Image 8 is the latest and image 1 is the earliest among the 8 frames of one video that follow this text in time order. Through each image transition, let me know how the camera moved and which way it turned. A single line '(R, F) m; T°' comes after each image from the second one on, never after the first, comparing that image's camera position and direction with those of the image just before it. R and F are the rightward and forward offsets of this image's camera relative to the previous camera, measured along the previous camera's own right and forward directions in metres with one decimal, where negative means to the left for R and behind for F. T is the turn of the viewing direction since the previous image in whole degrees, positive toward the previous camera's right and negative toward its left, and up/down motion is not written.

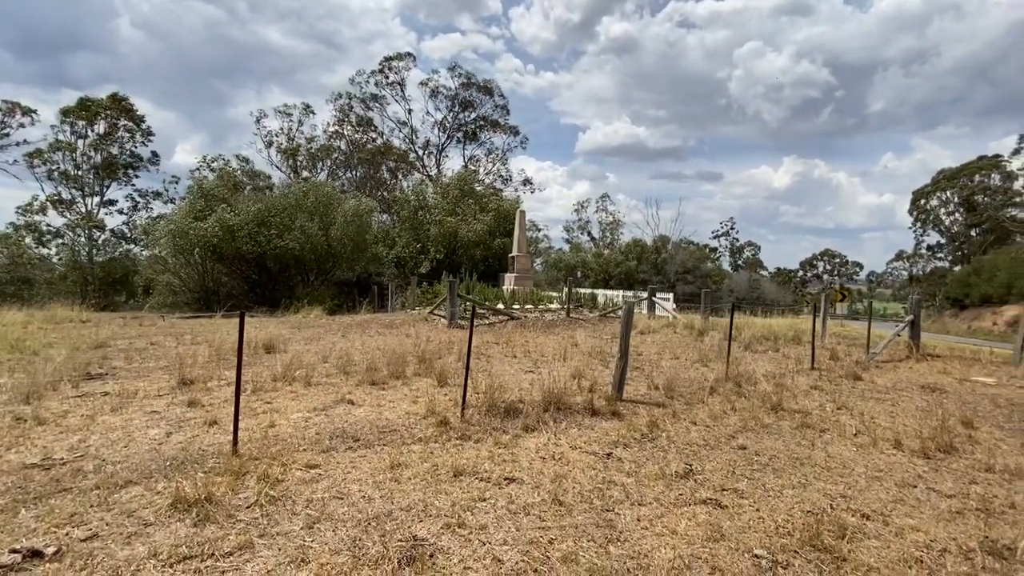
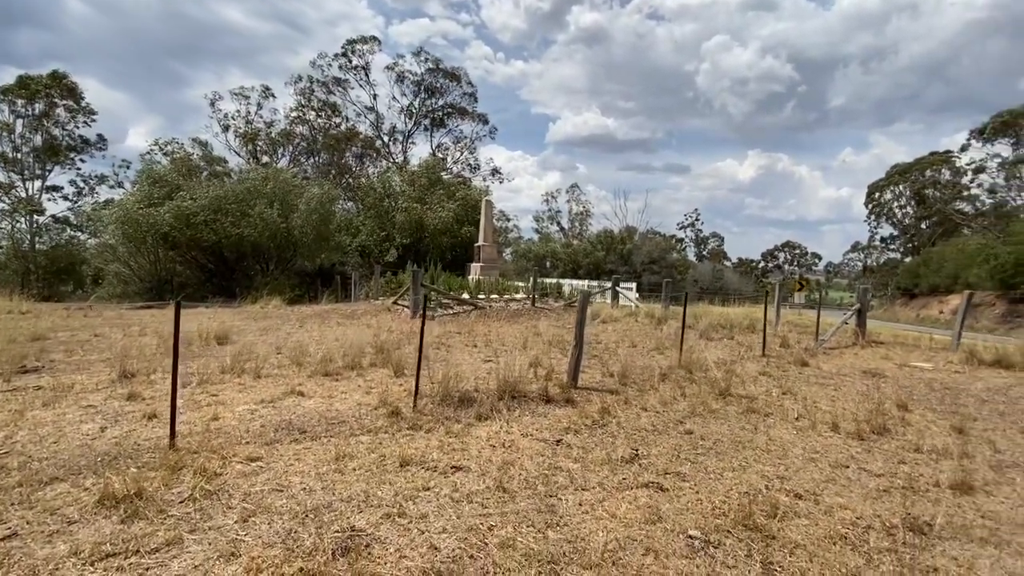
(+0.2, 0.0) m; +3°
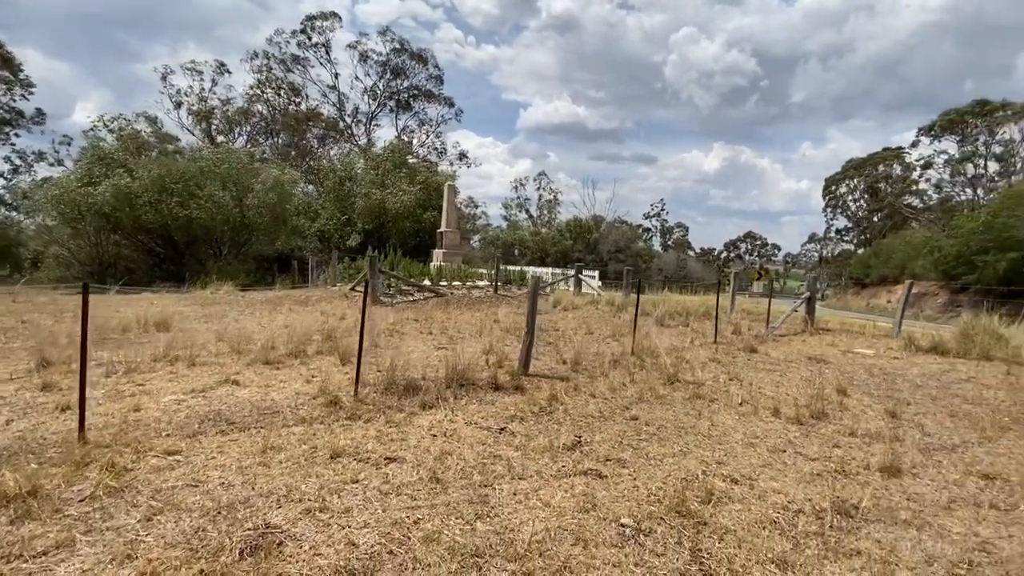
(+0.3, +0.1) m; +4°
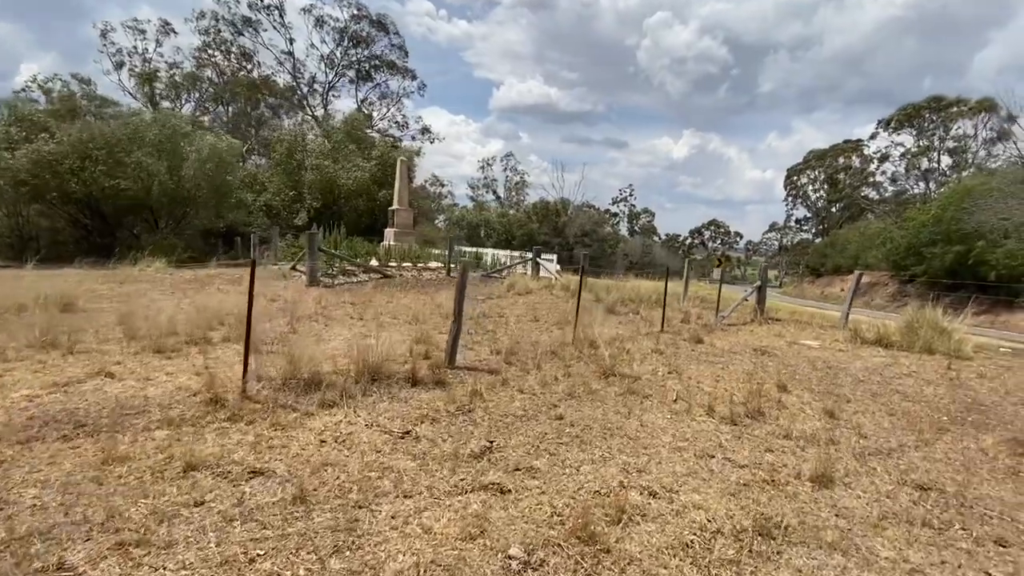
(+0.6, +0.6) m; +4°
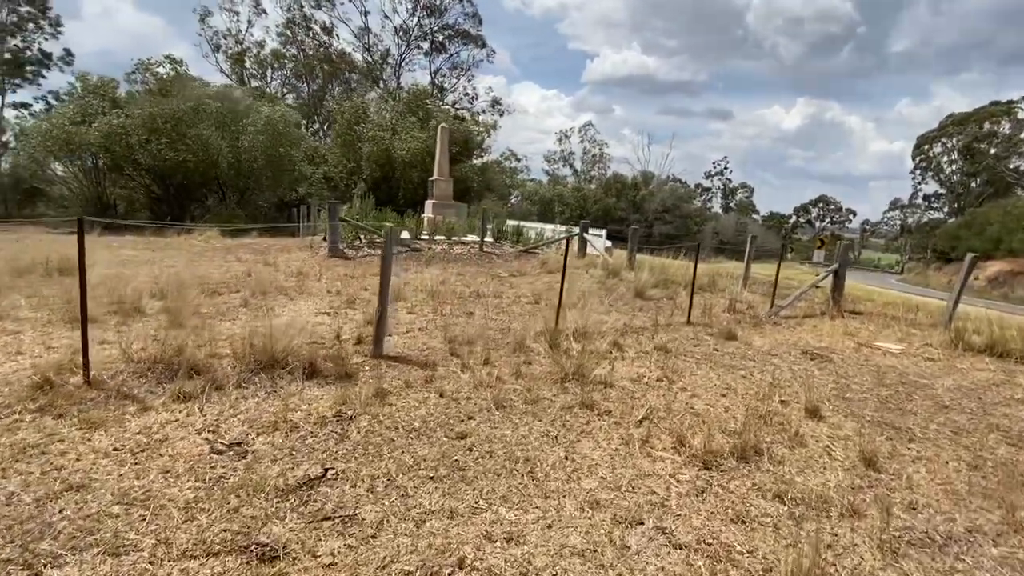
(+1.5, +1.5) m; -10°
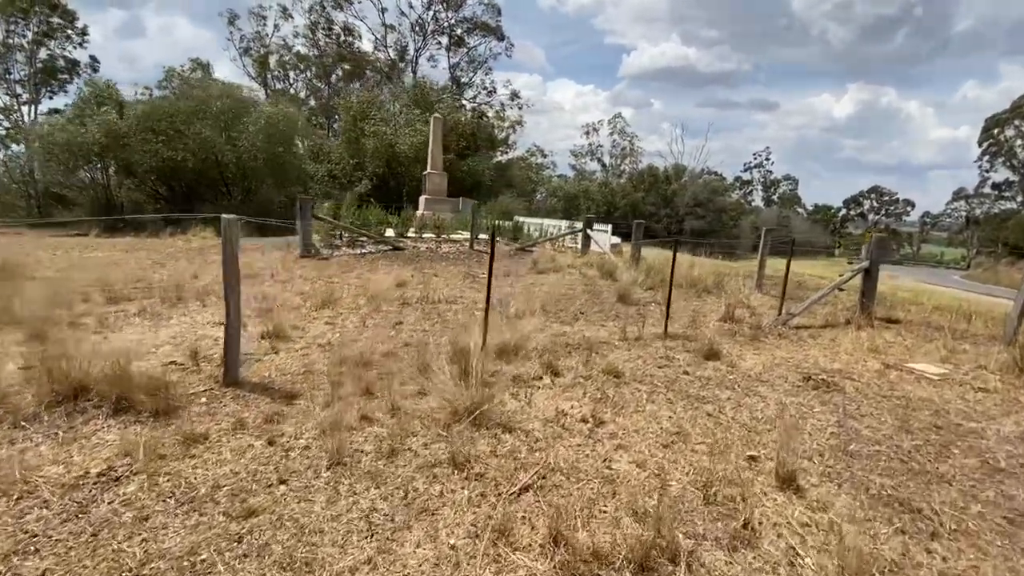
(+1.3, +1.3) m; -4°
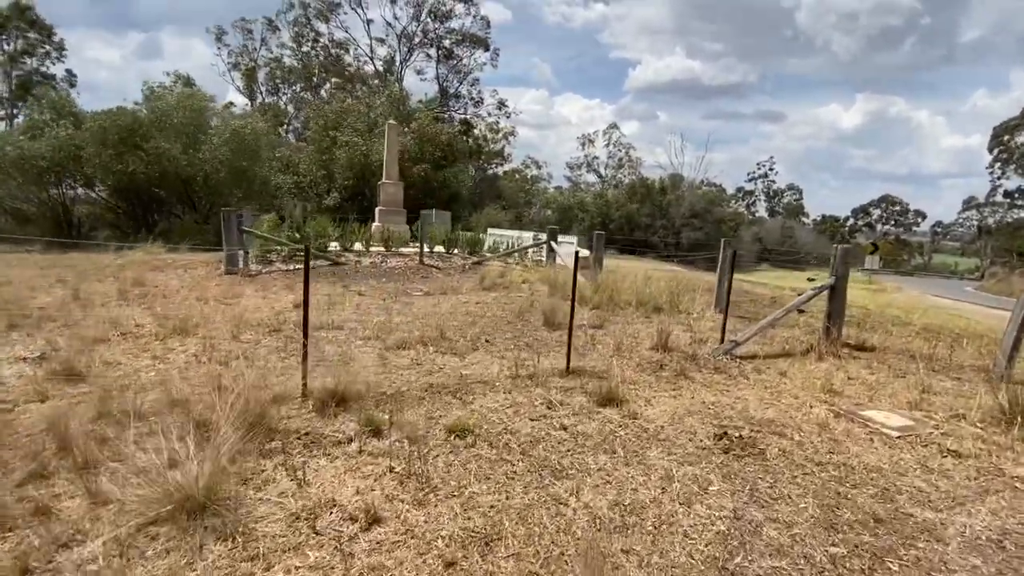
(+1.4, +1.2) m; -1°
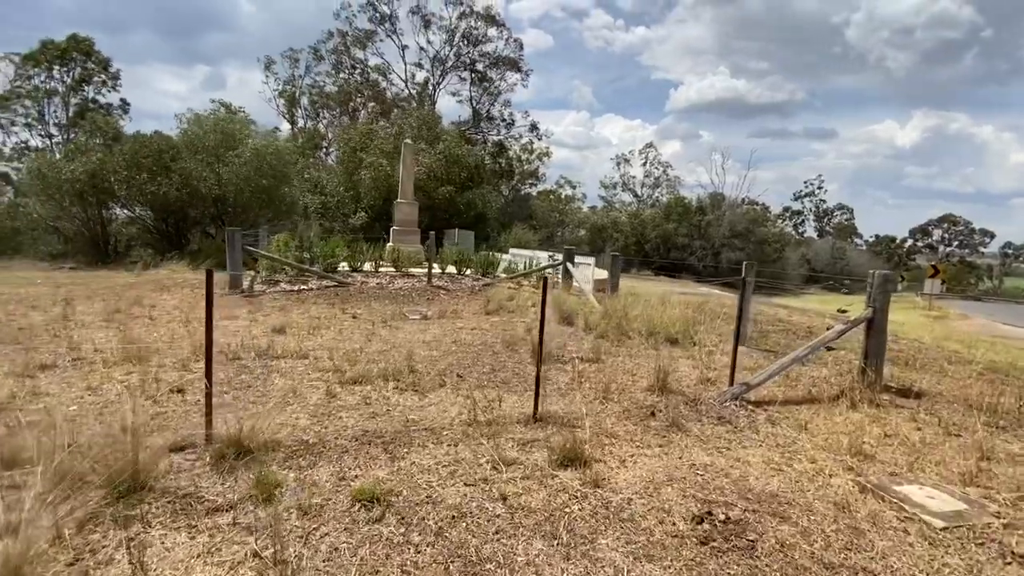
(+0.7, +0.7) m; -5°
